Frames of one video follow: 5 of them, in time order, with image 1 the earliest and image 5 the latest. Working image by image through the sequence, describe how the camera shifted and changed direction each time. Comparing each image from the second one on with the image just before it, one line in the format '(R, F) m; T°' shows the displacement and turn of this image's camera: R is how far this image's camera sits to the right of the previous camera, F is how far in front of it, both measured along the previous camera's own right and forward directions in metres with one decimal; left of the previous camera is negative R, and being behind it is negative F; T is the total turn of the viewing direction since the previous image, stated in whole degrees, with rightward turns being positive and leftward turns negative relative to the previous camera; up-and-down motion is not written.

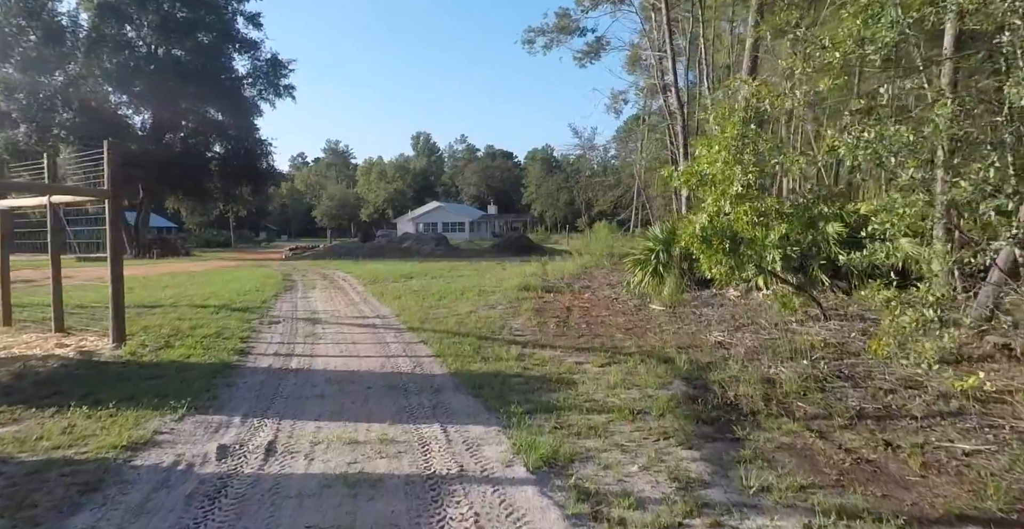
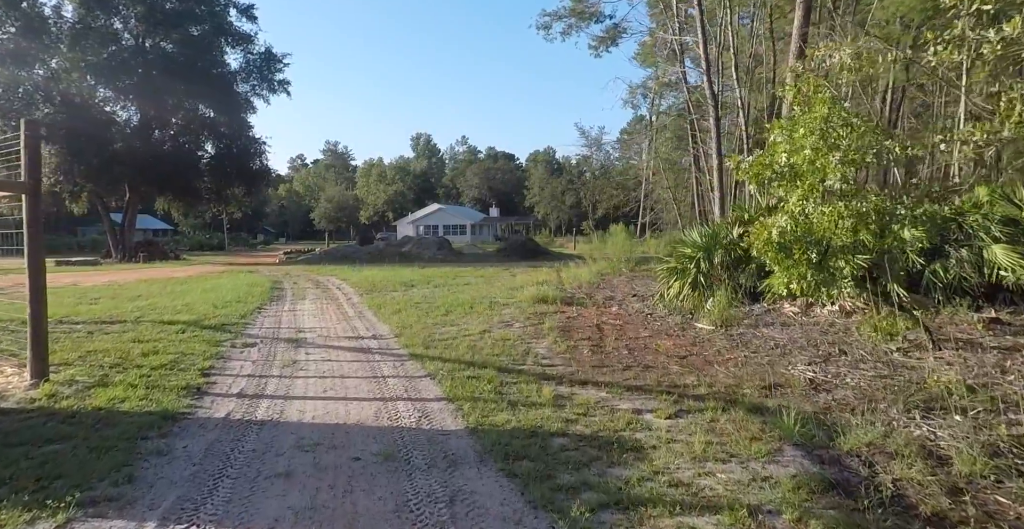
(-0.3, +1.7) m; 0°
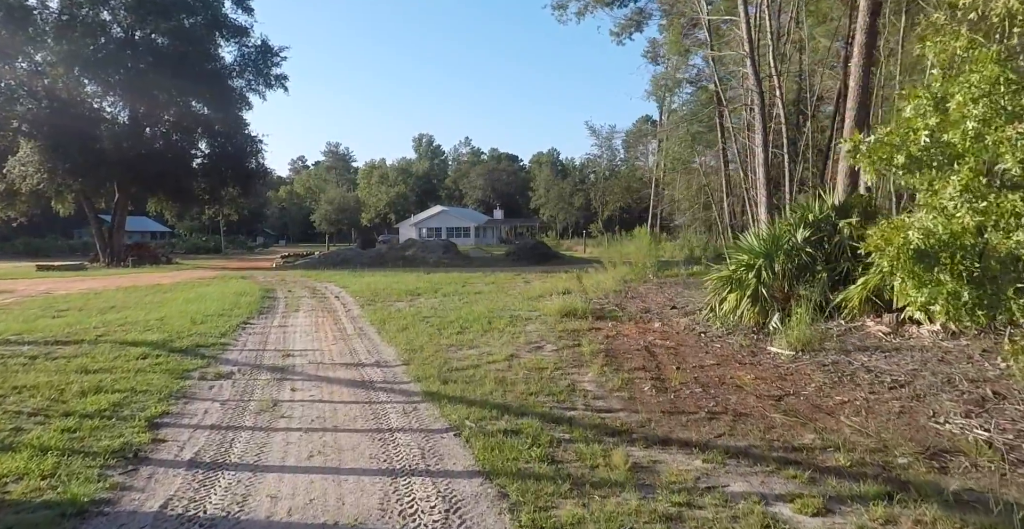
(-0.4, +1.7) m; 0°
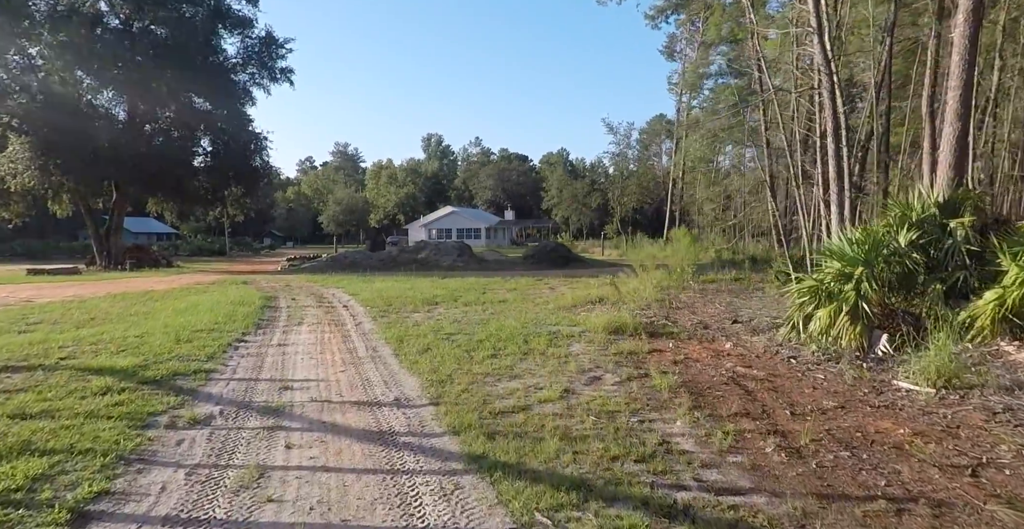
(-0.4, +1.6) m; -1°
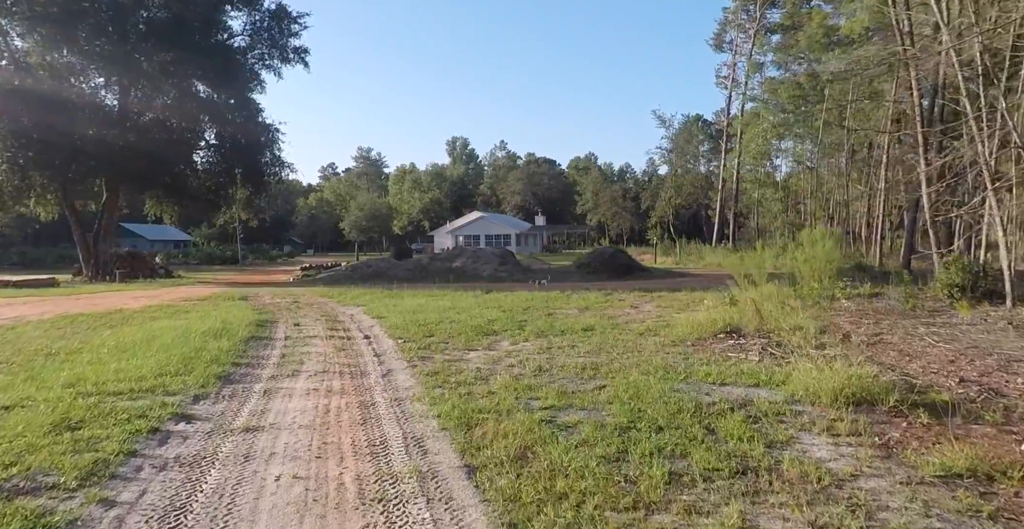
(-1.0, +4.2) m; -2°
